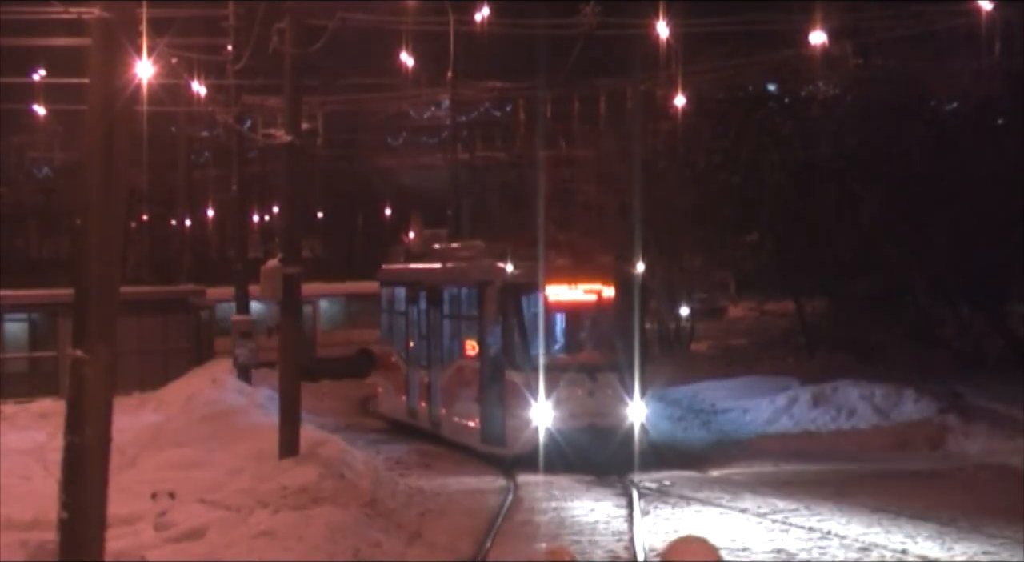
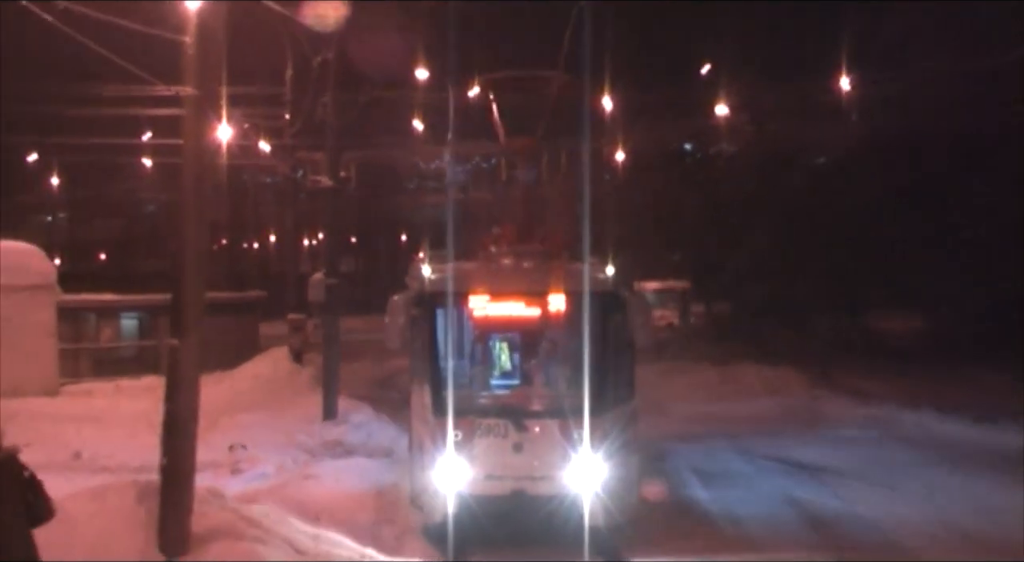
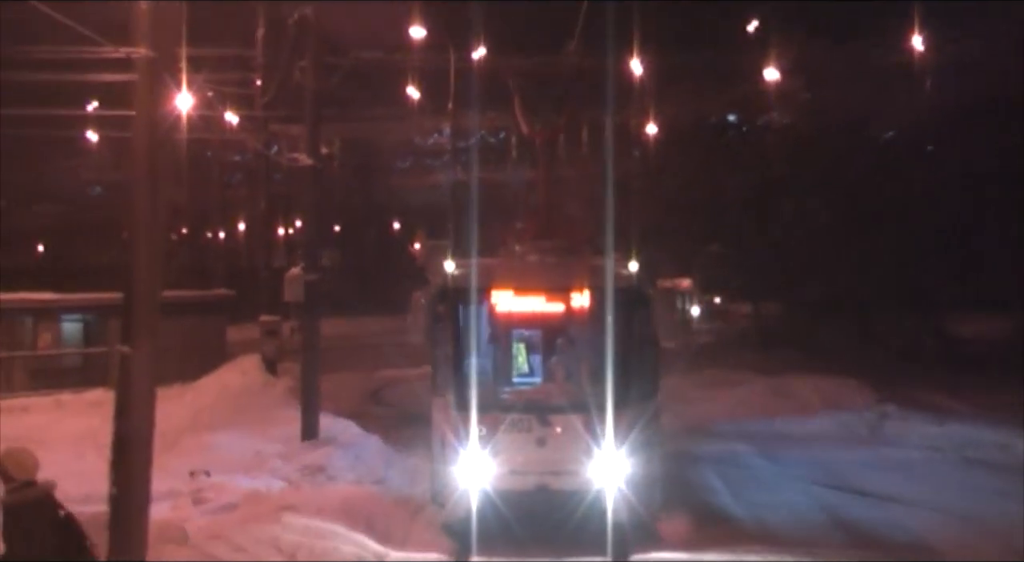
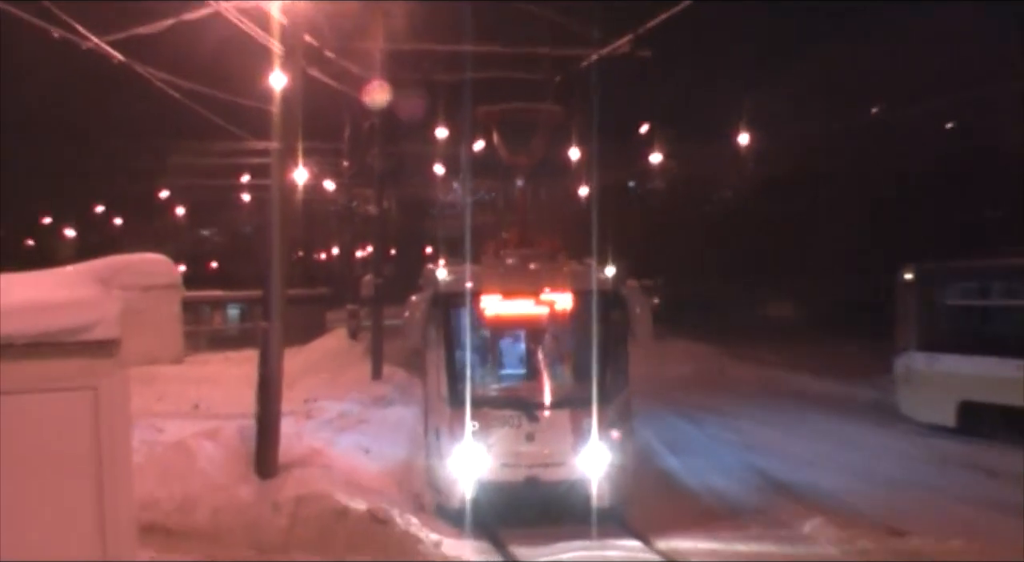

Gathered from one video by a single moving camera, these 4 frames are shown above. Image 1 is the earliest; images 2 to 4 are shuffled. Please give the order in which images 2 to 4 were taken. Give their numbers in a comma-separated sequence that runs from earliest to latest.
3, 2, 4
